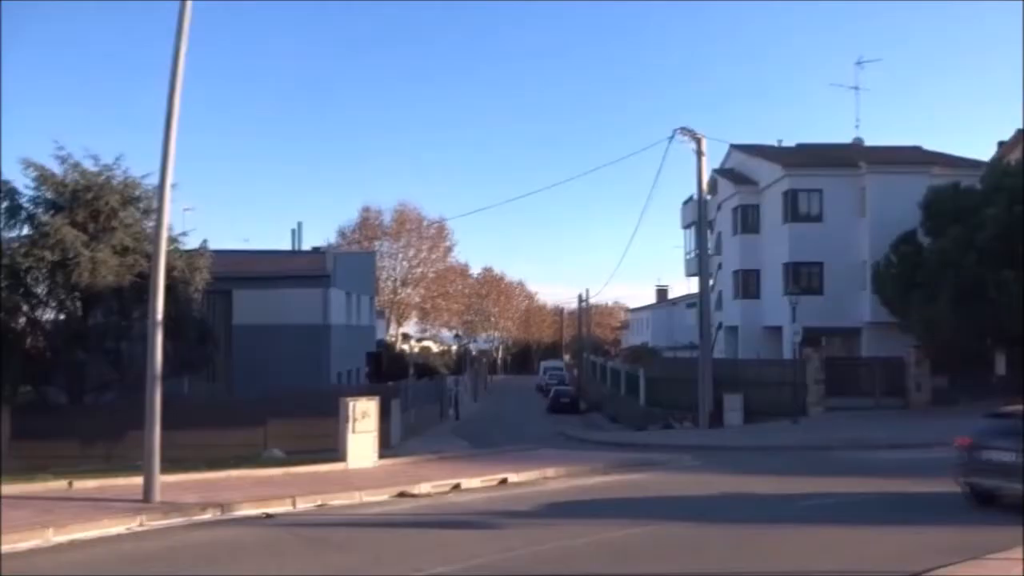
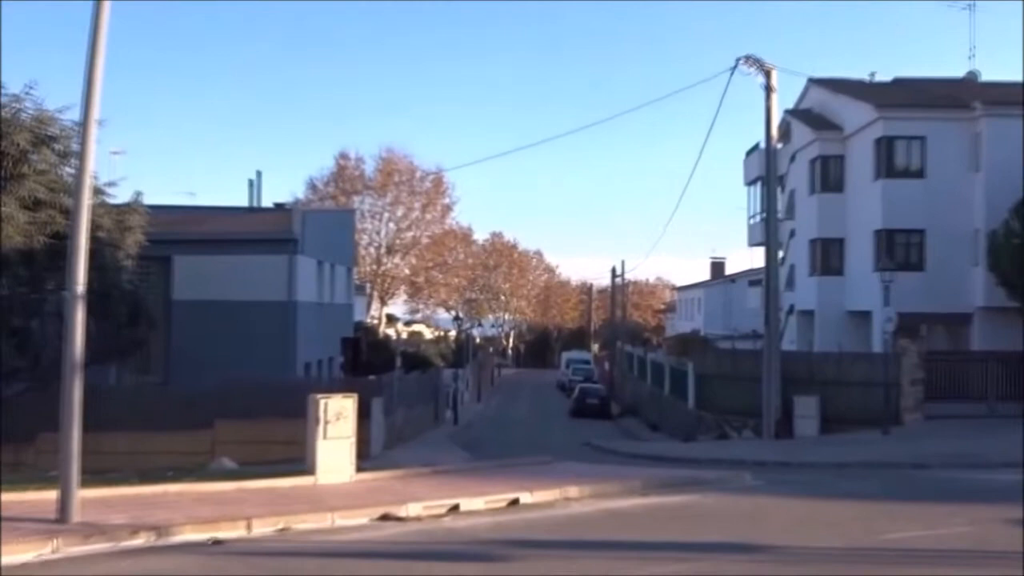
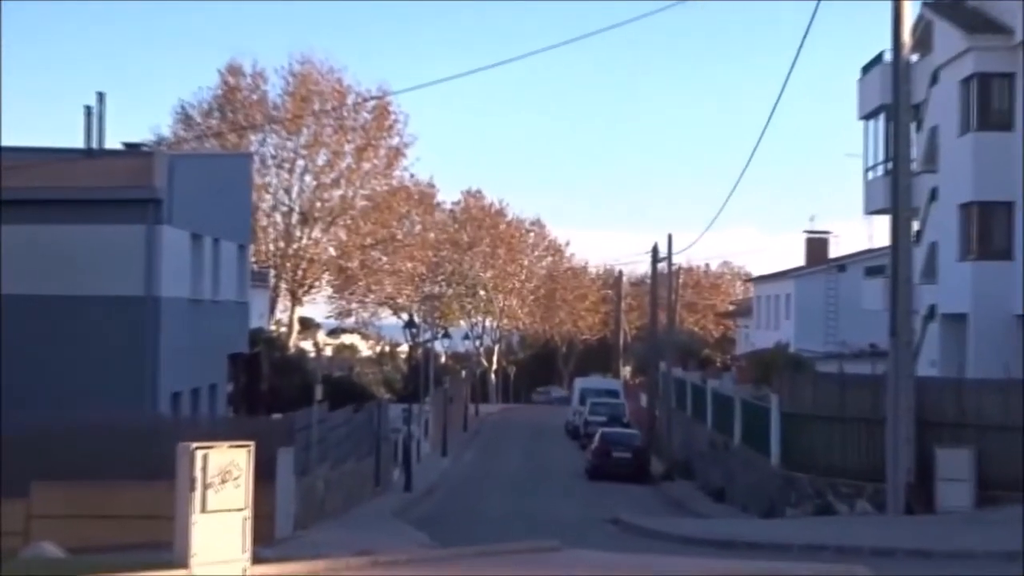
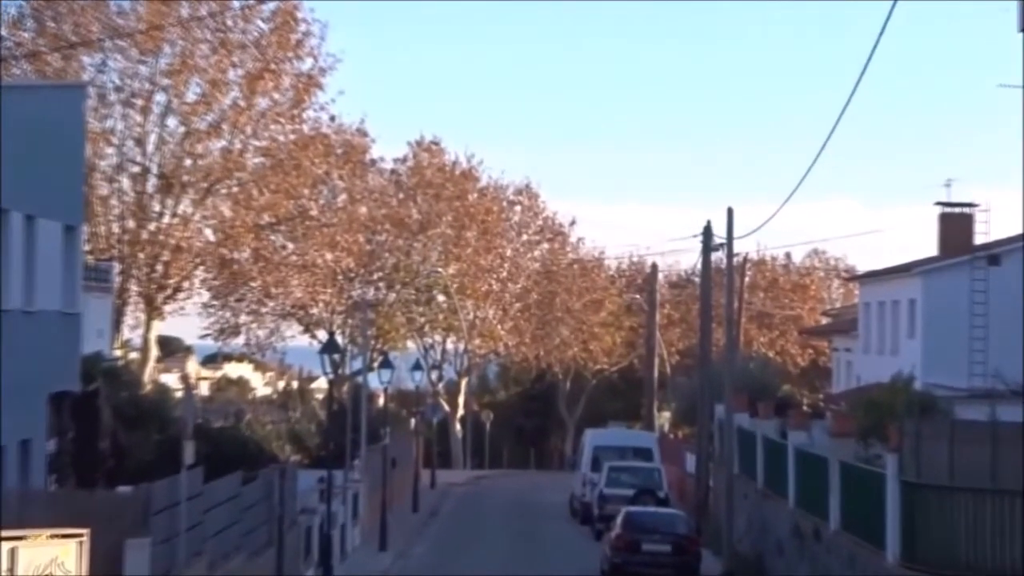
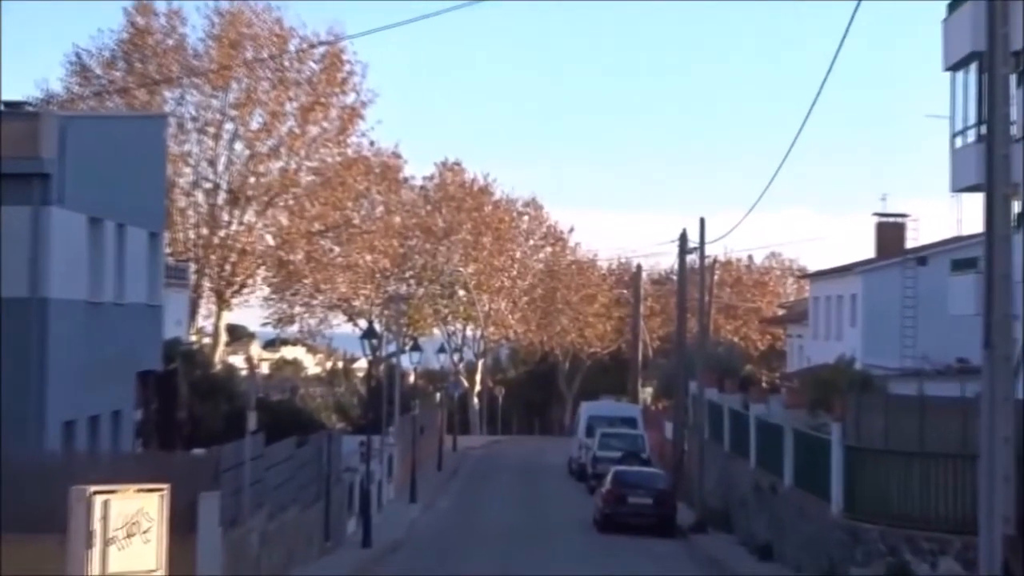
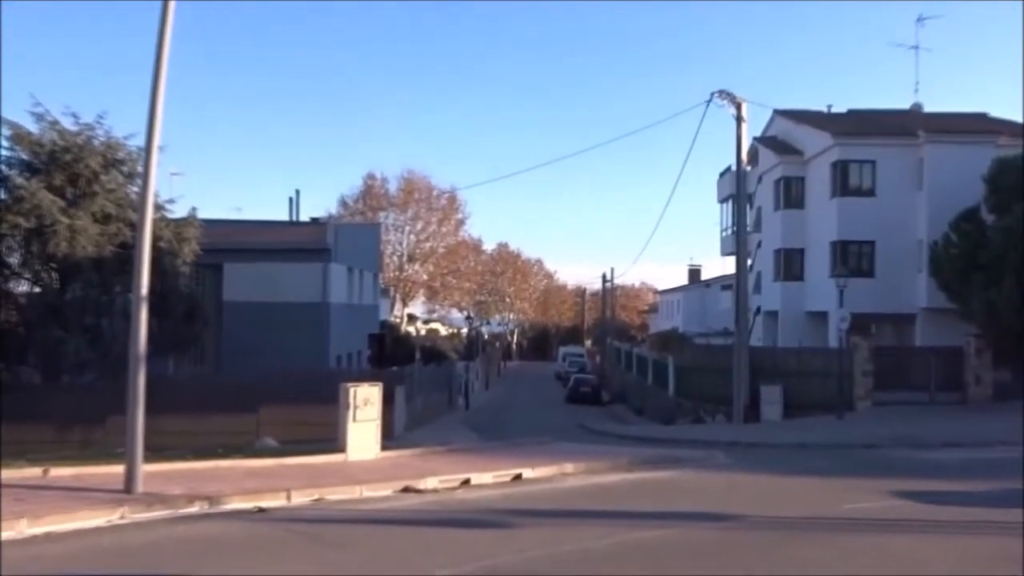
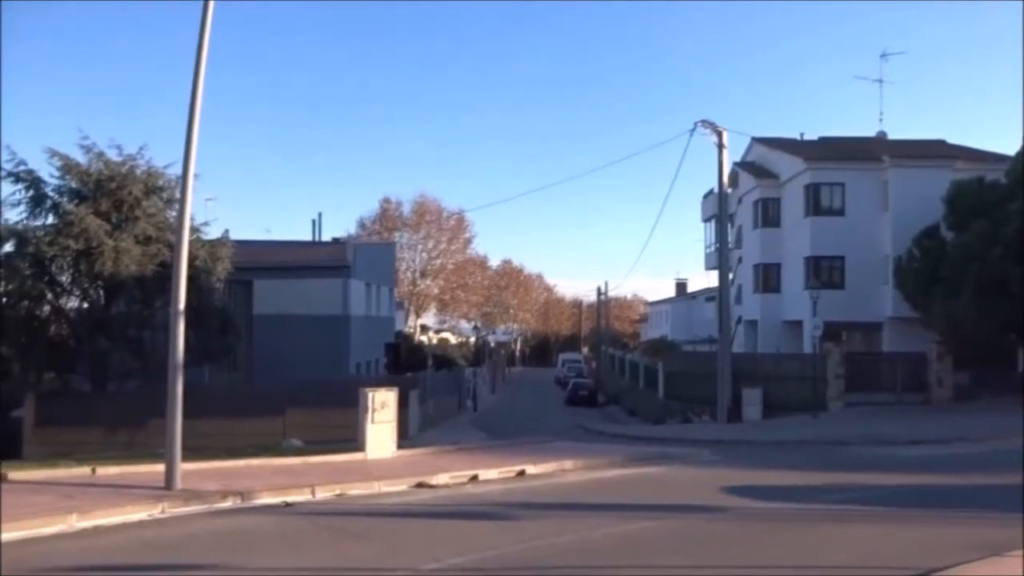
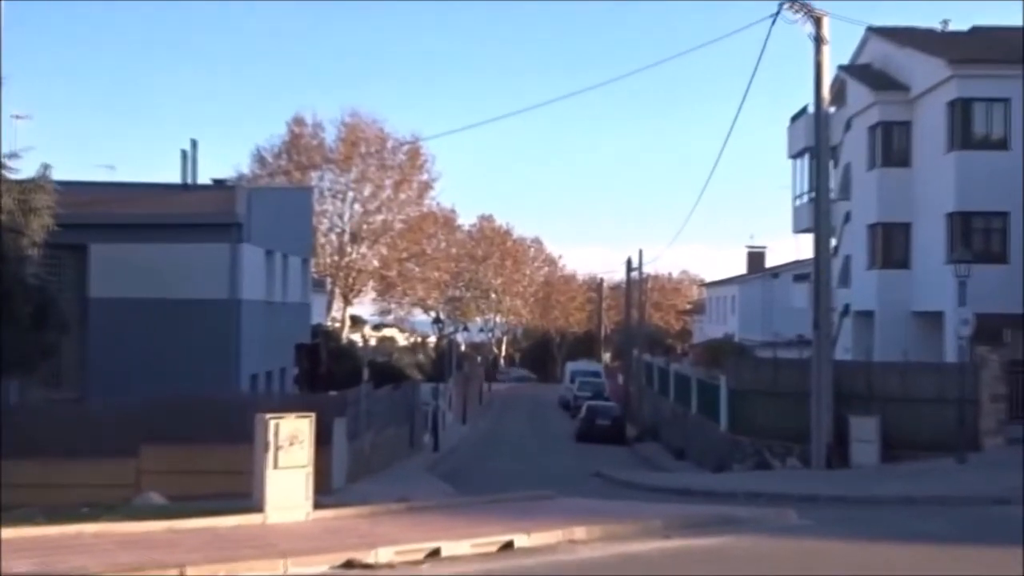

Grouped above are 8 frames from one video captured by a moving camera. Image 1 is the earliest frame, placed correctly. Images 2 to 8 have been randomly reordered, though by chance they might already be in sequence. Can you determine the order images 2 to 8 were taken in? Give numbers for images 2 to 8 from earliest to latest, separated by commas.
7, 6, 2, 8, 3, 5, 4
